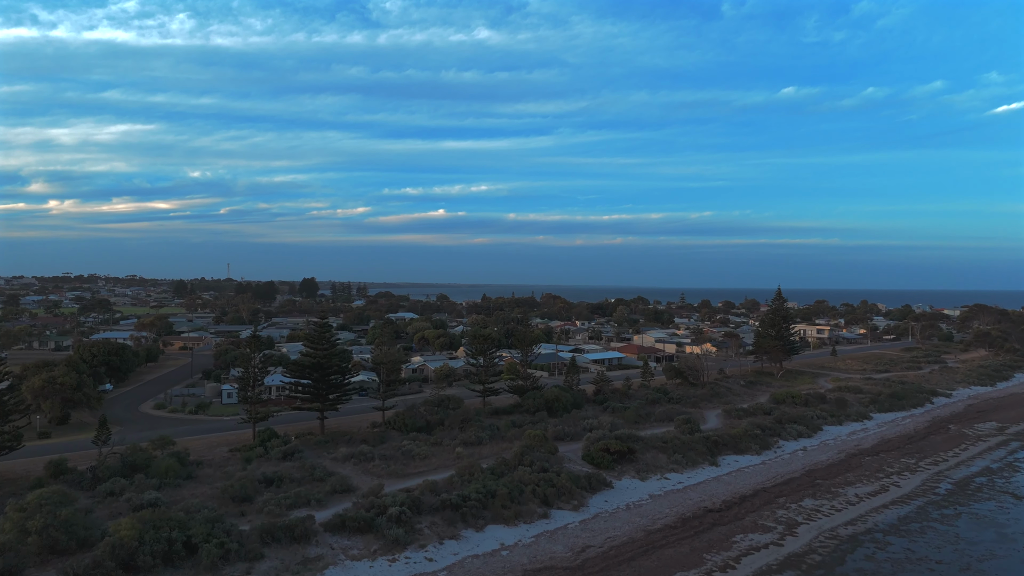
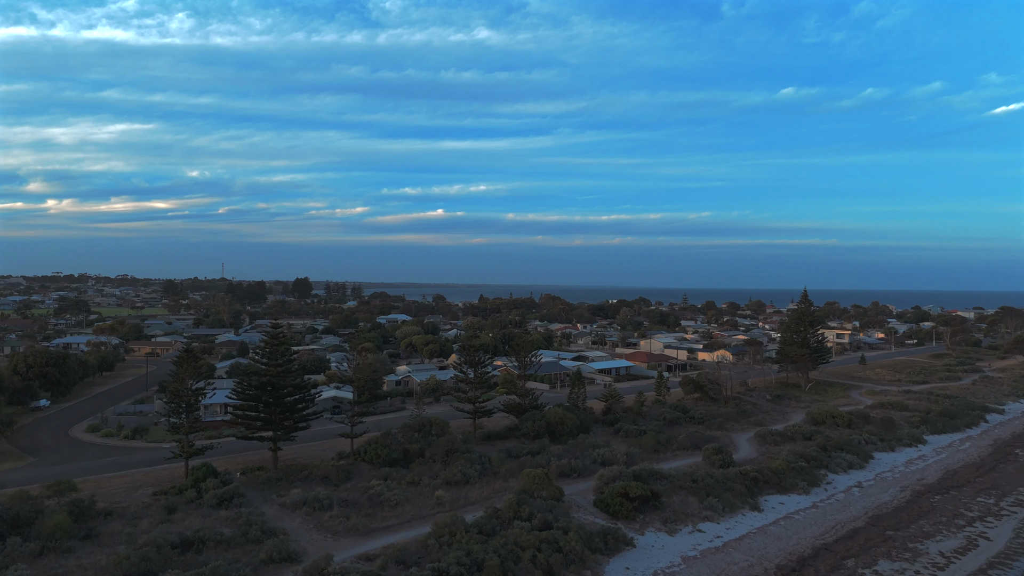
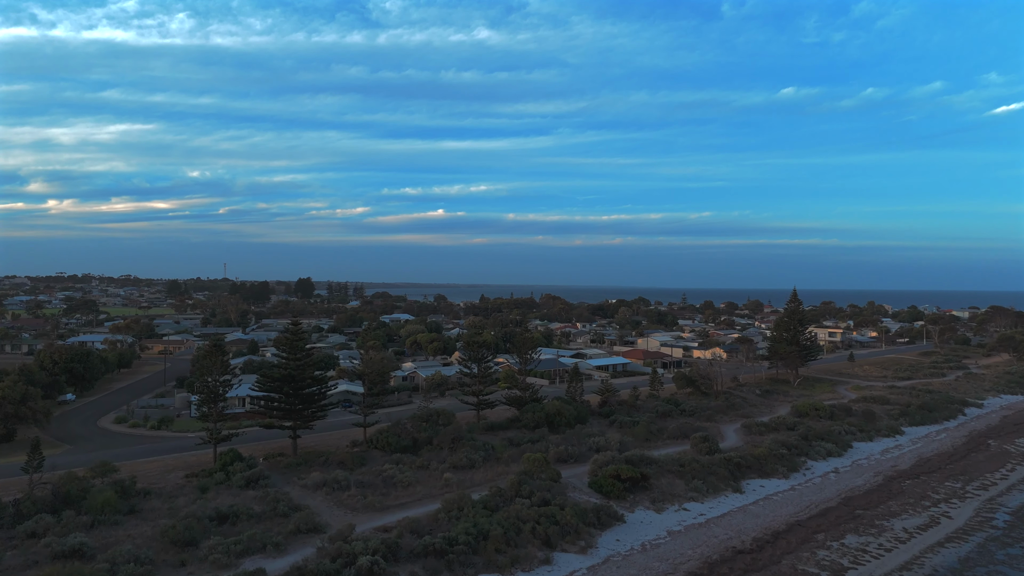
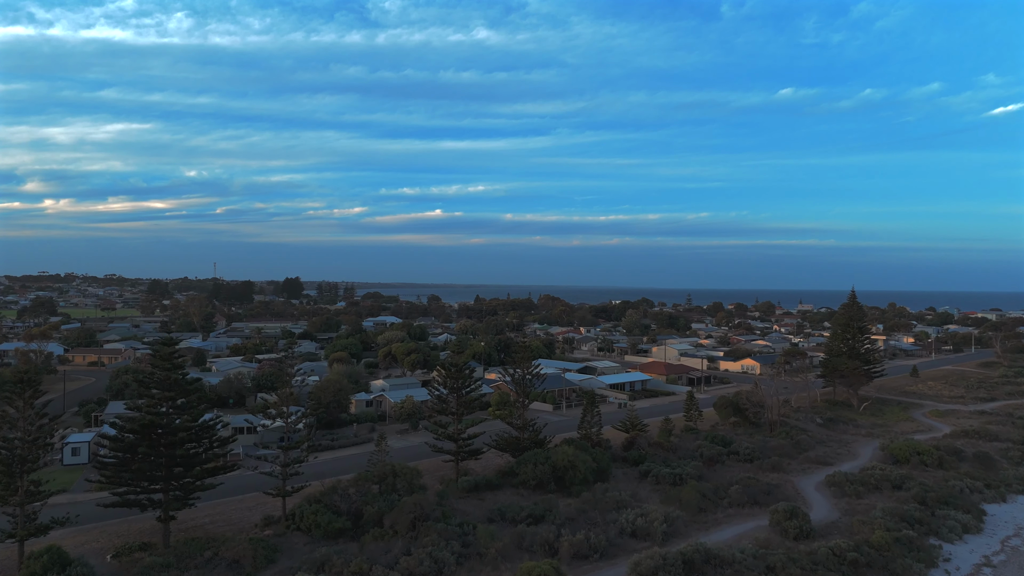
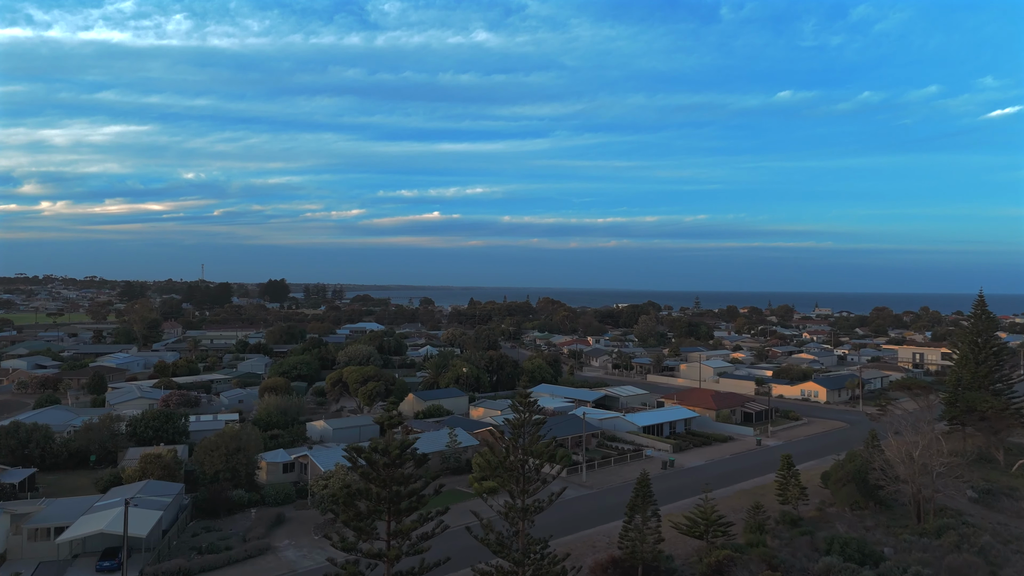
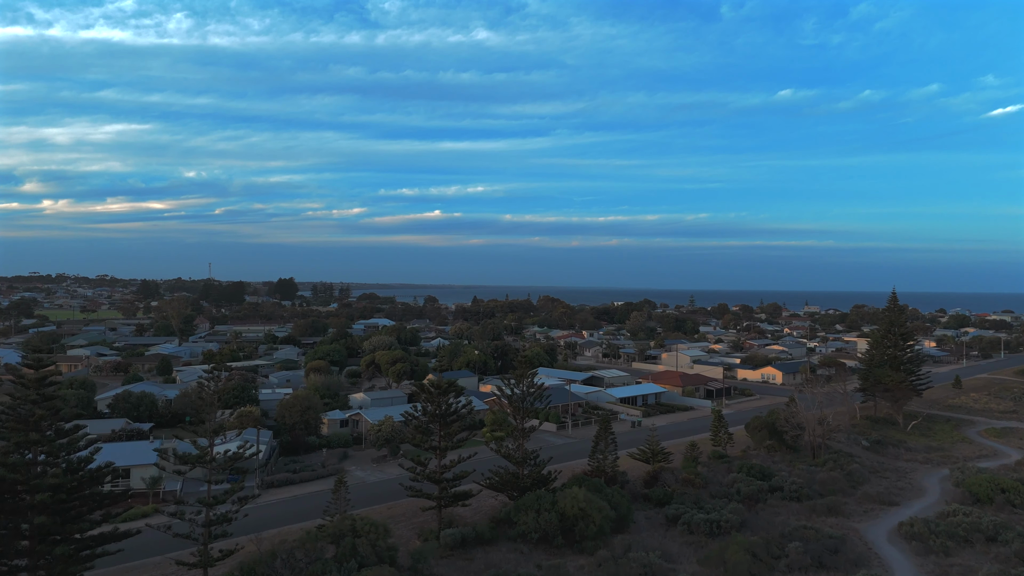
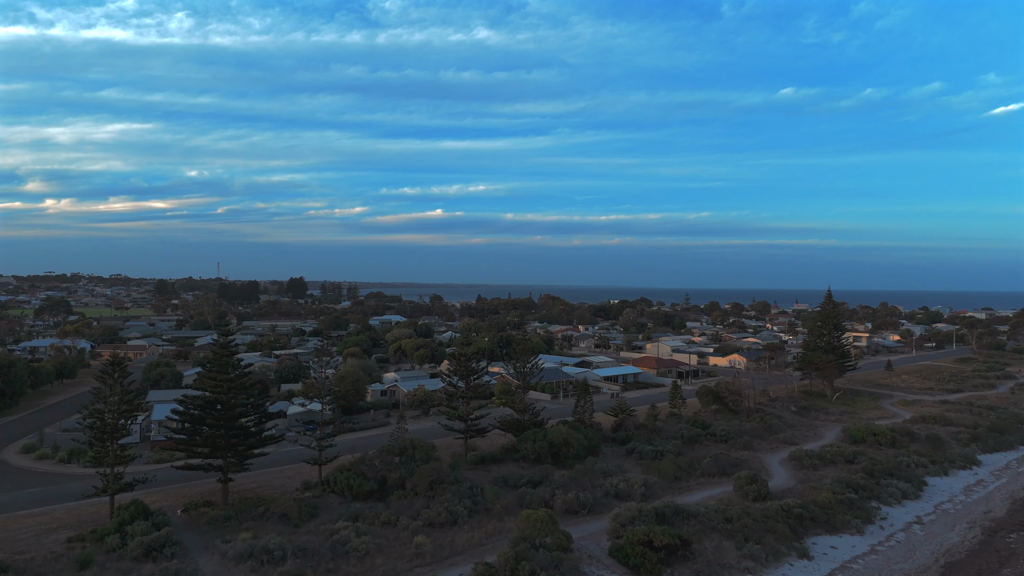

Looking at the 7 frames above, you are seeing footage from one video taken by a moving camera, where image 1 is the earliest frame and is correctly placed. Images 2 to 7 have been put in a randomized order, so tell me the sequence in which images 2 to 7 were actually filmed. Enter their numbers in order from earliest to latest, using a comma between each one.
3, 2, 7, 4, 6, 5
